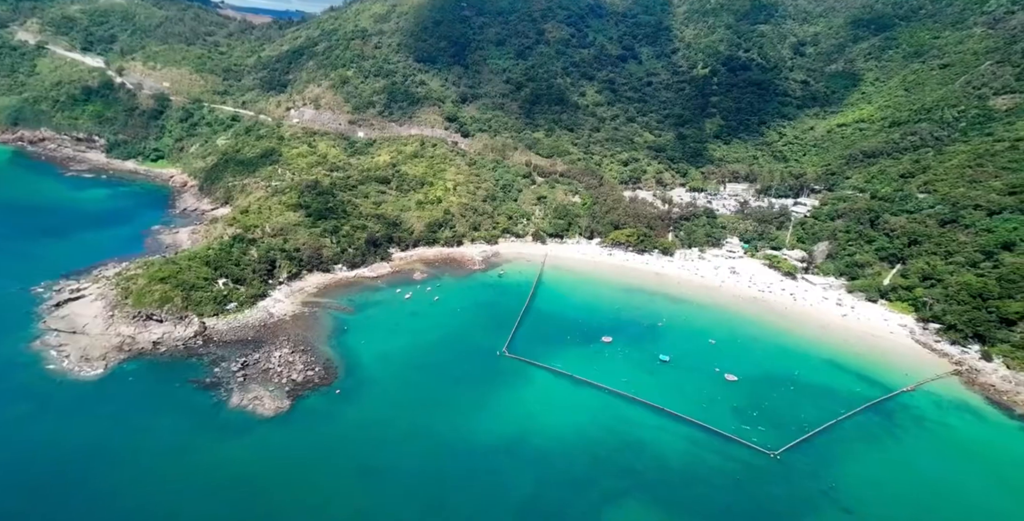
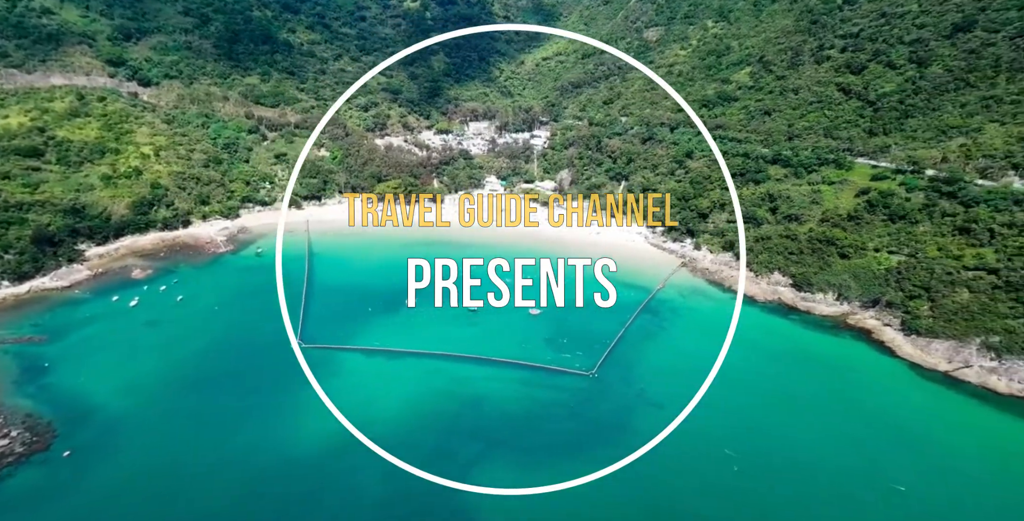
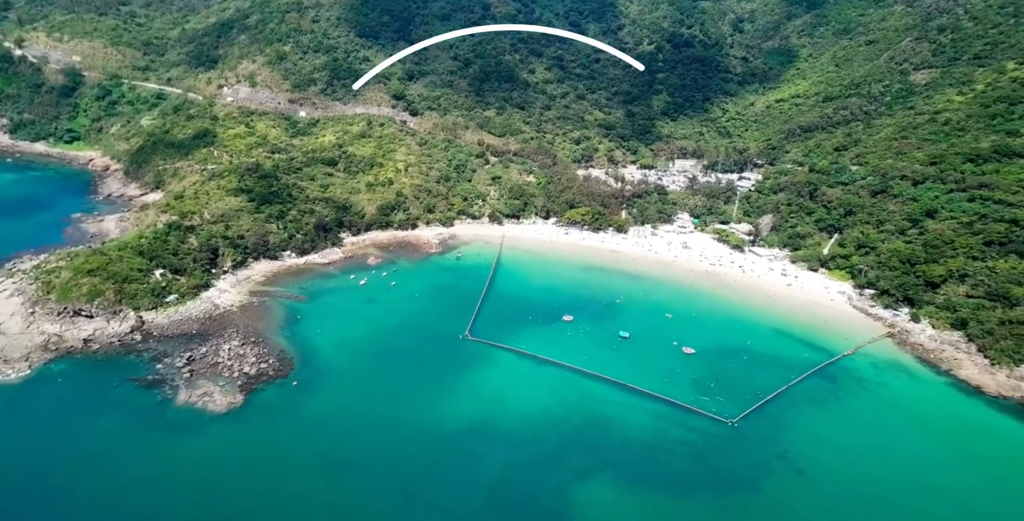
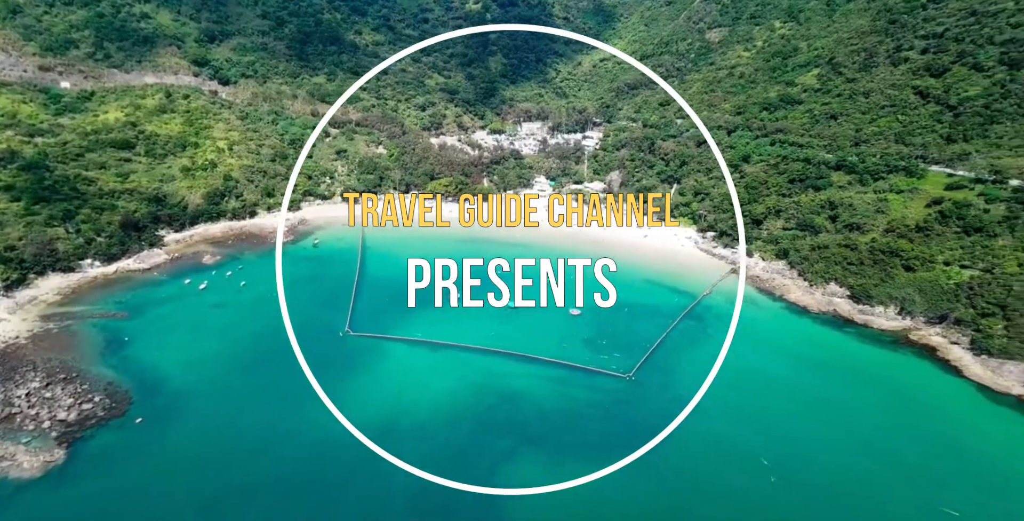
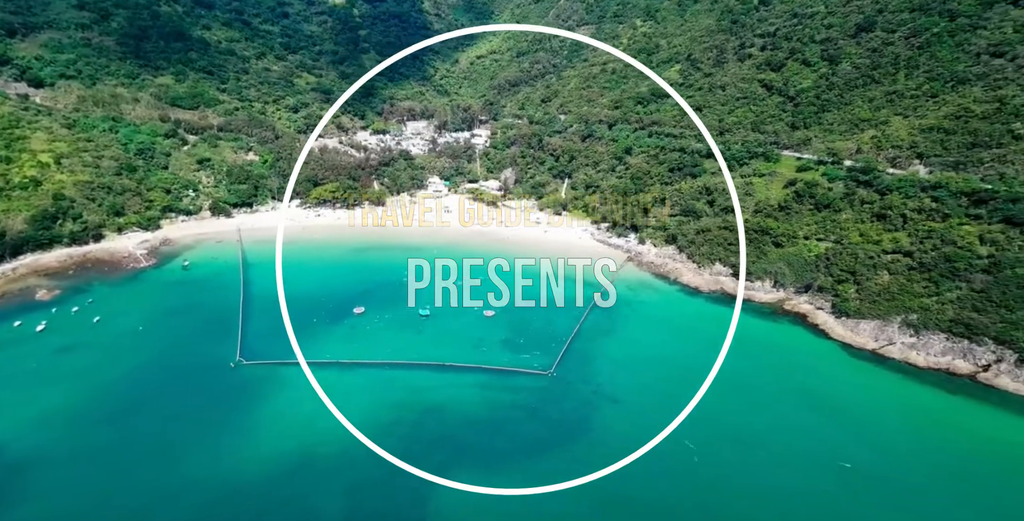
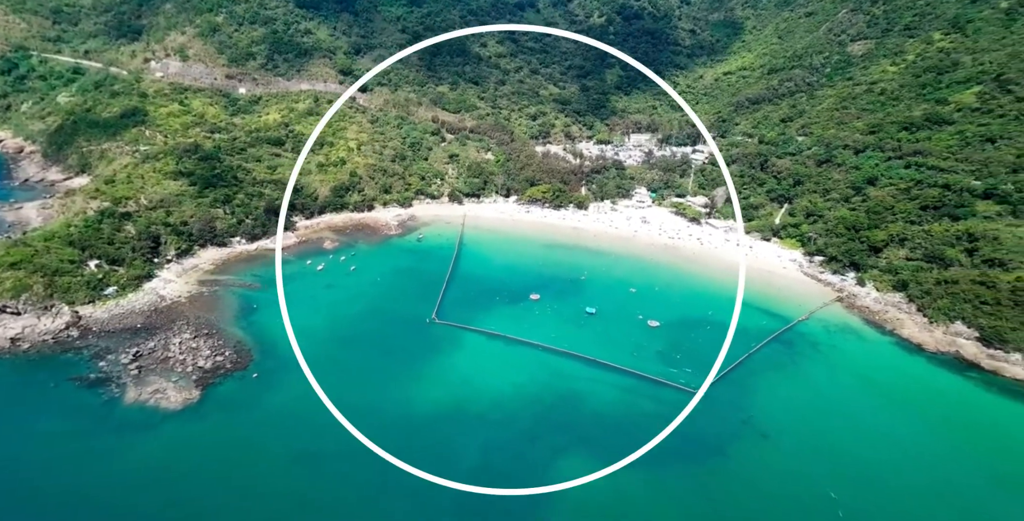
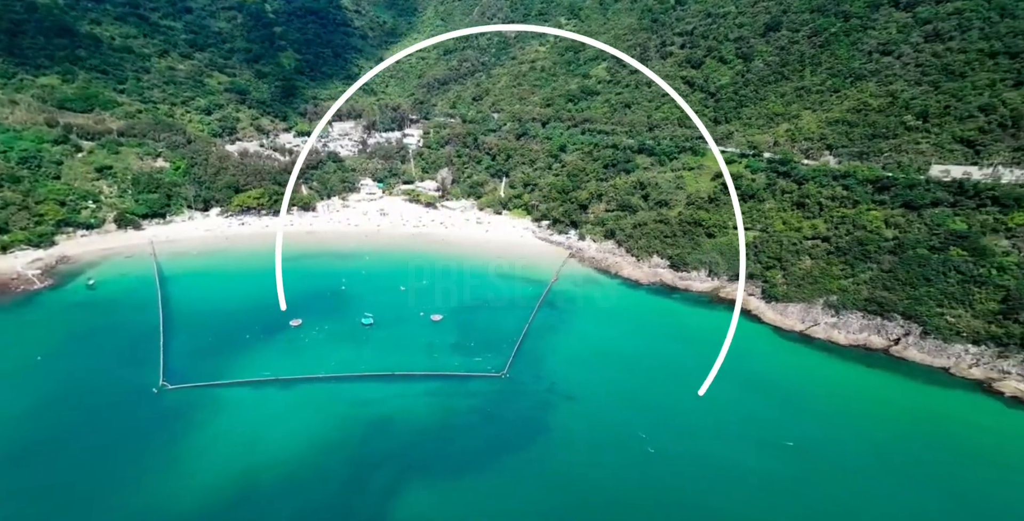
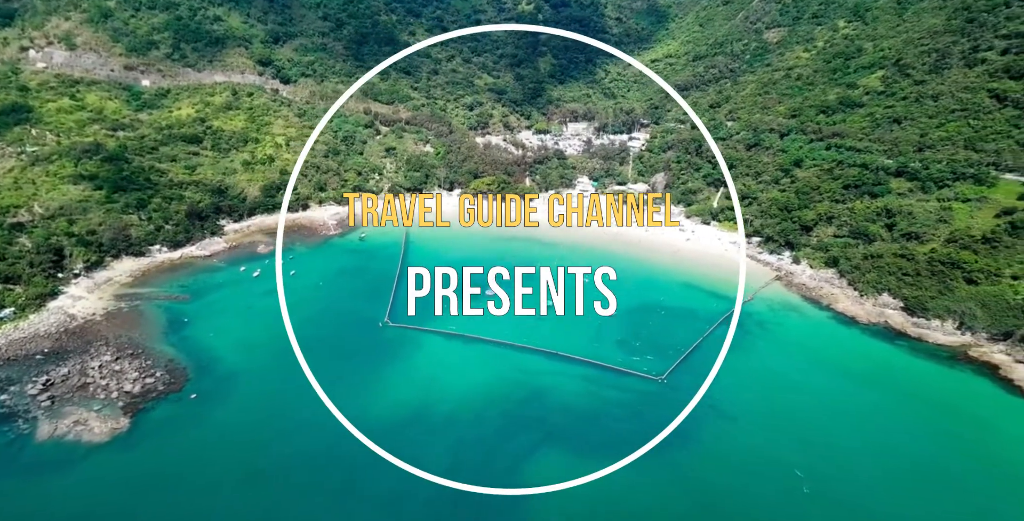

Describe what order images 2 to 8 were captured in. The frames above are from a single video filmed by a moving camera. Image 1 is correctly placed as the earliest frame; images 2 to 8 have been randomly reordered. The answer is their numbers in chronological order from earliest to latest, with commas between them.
3, 6, 8, 4, 2, 5, 7
